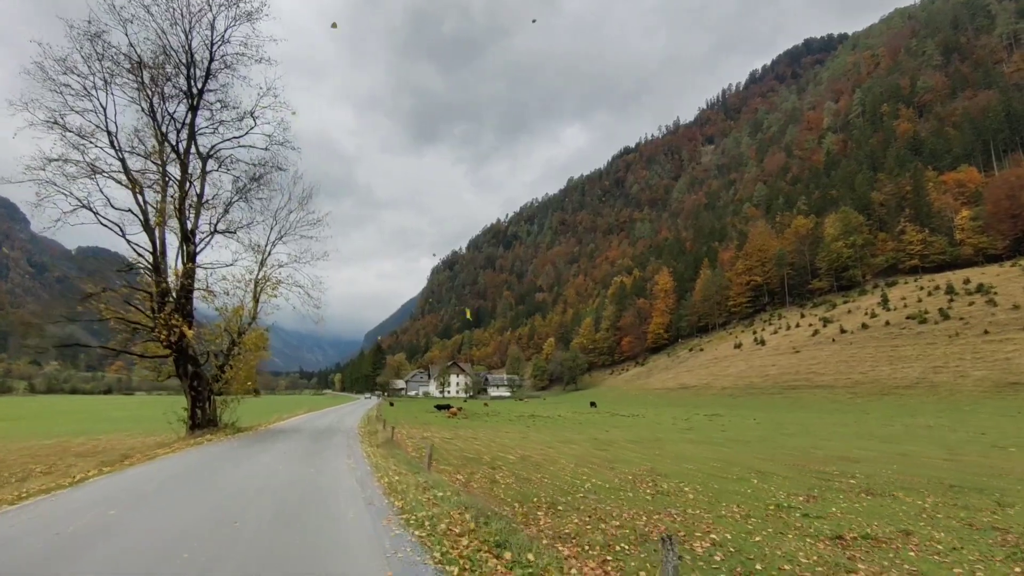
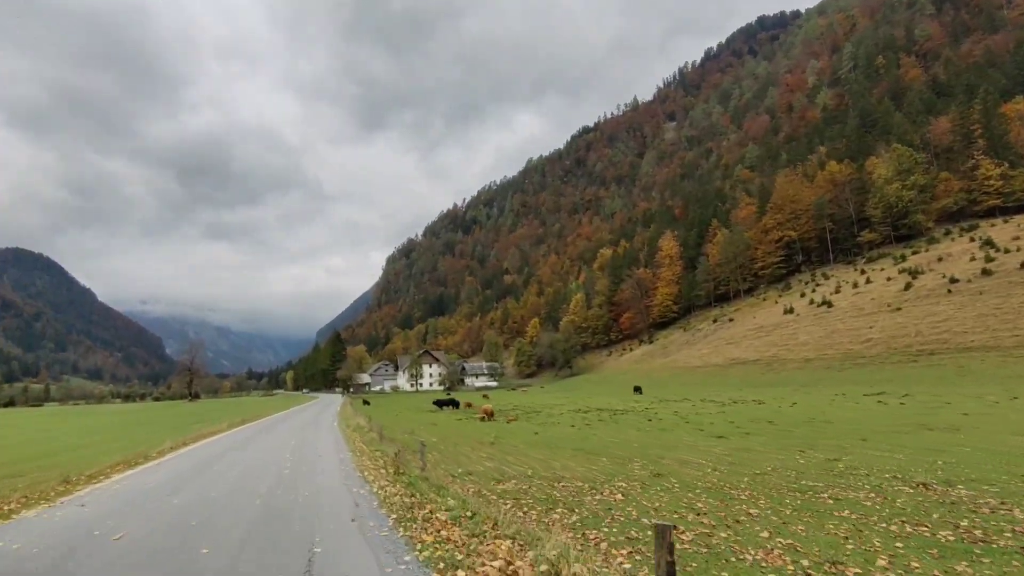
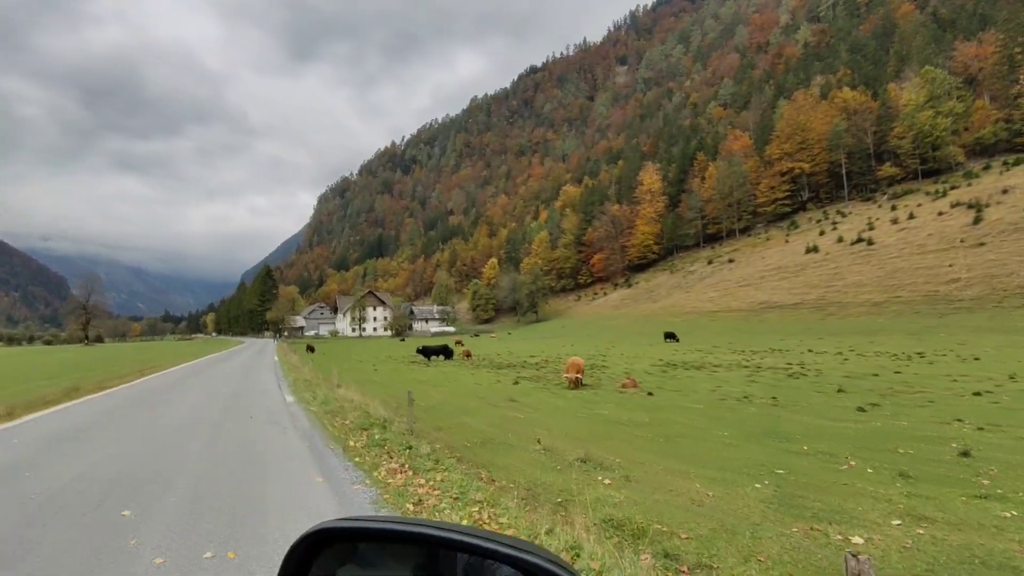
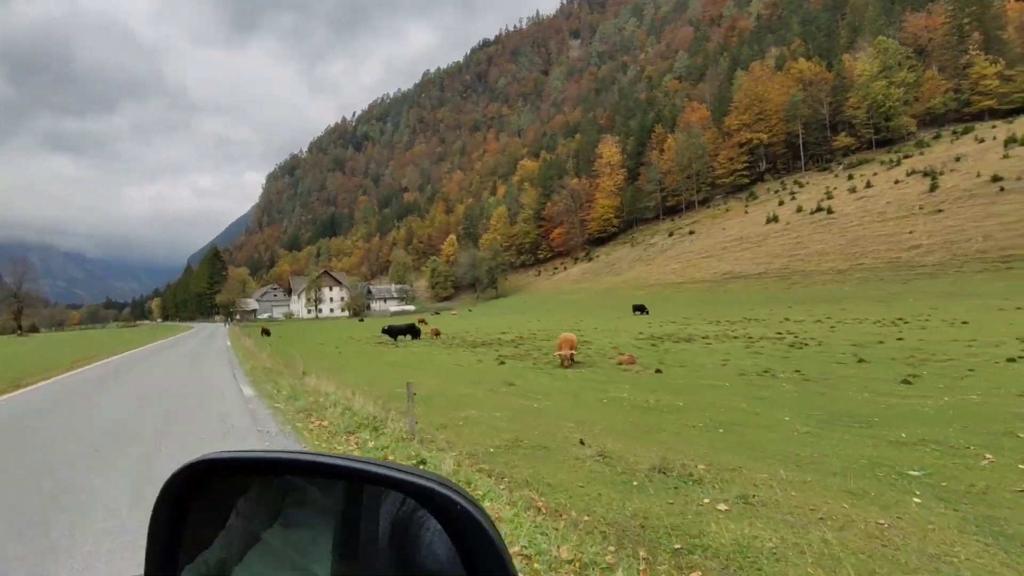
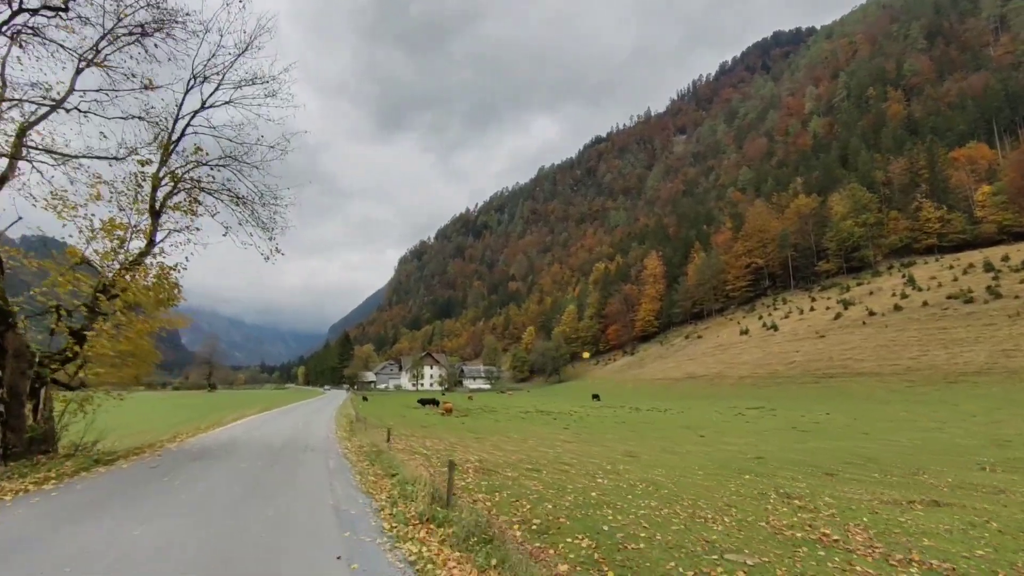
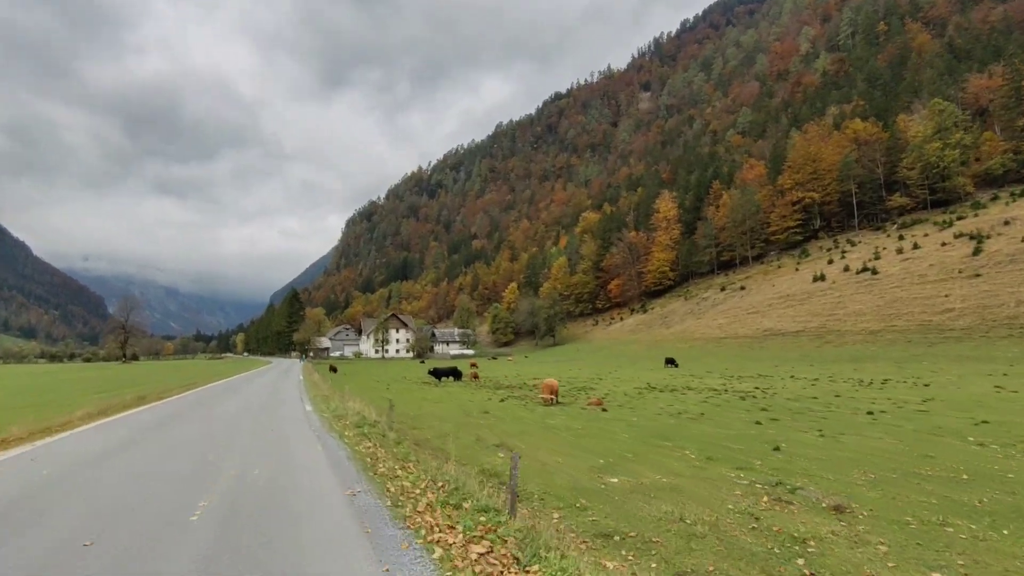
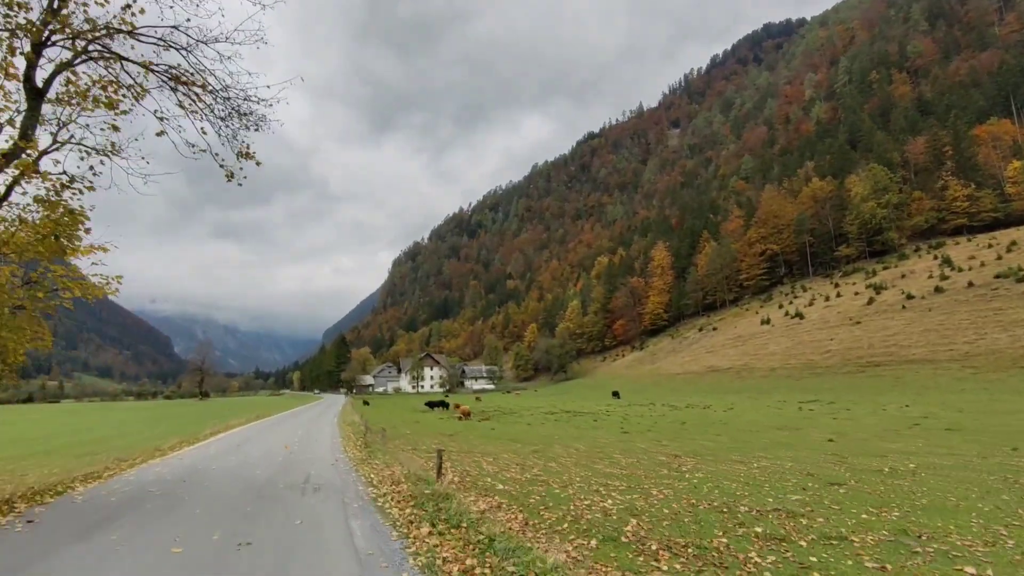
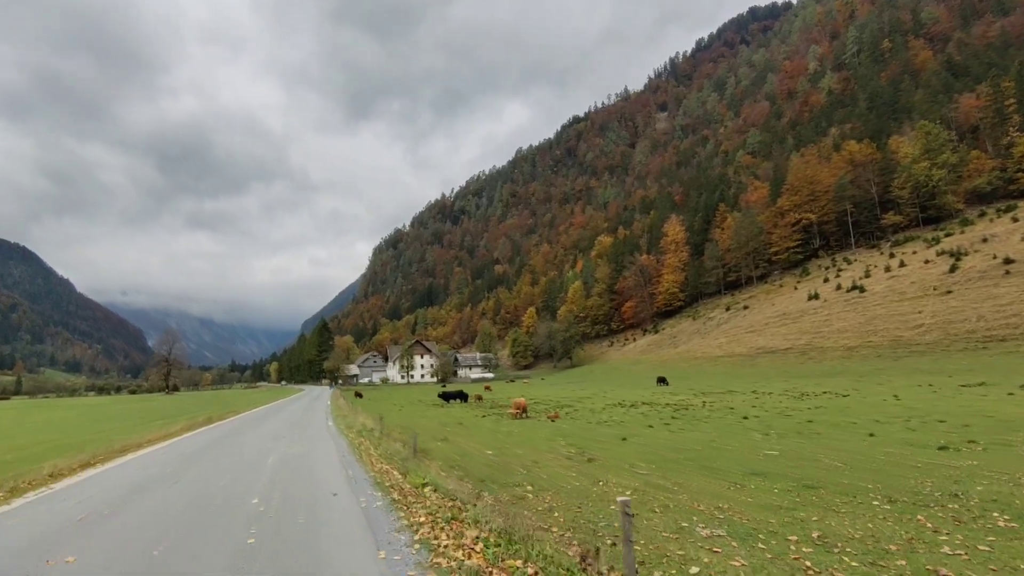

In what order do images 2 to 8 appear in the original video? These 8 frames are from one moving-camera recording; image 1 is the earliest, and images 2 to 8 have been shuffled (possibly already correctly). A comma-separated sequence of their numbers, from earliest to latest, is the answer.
5, 7, 2, 8, 6, 3, 4
